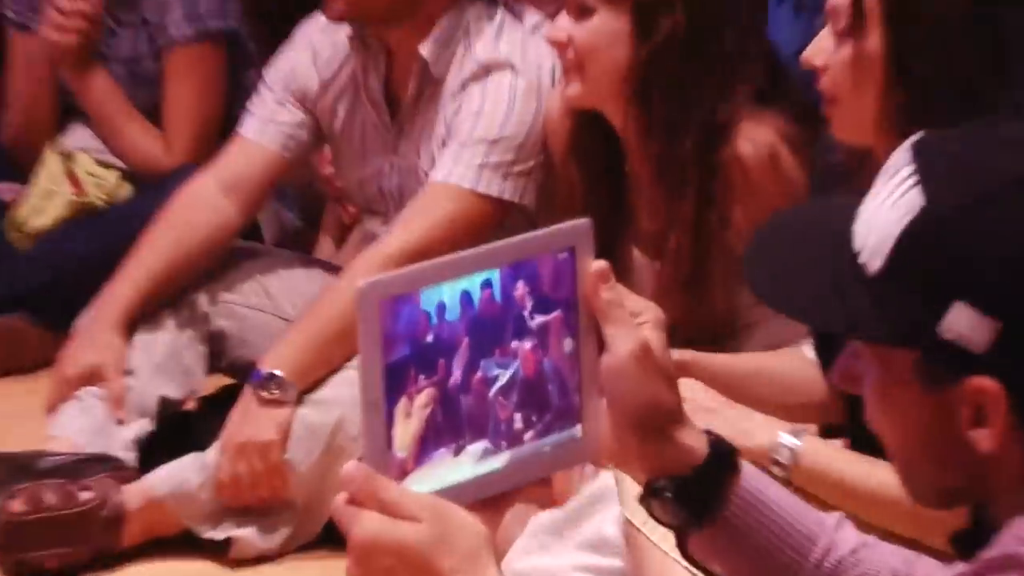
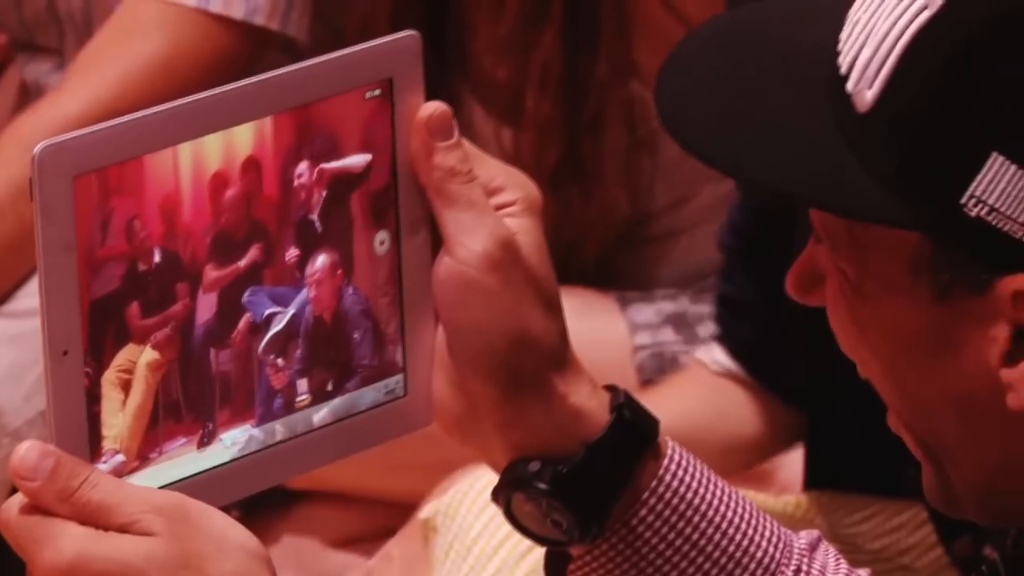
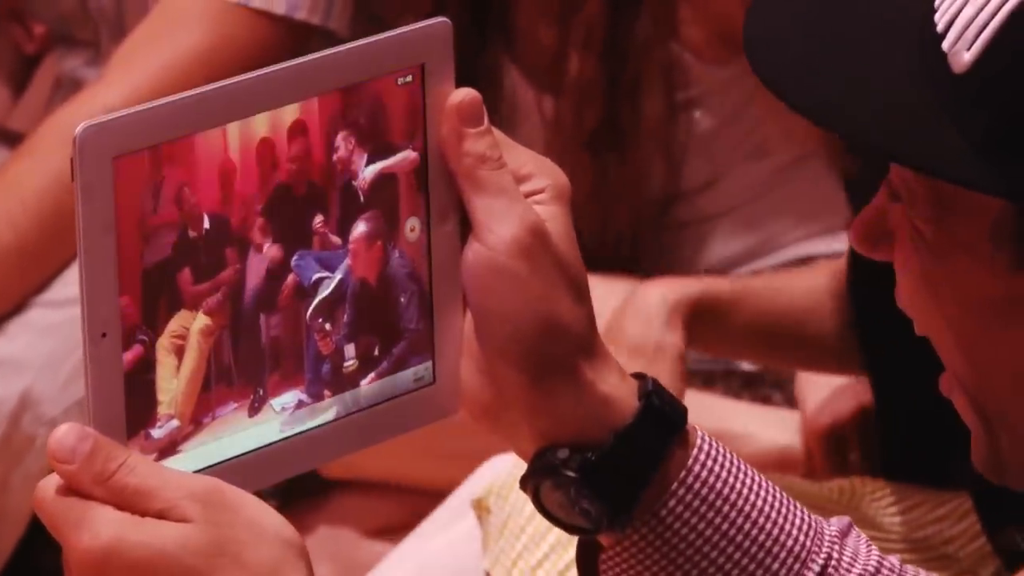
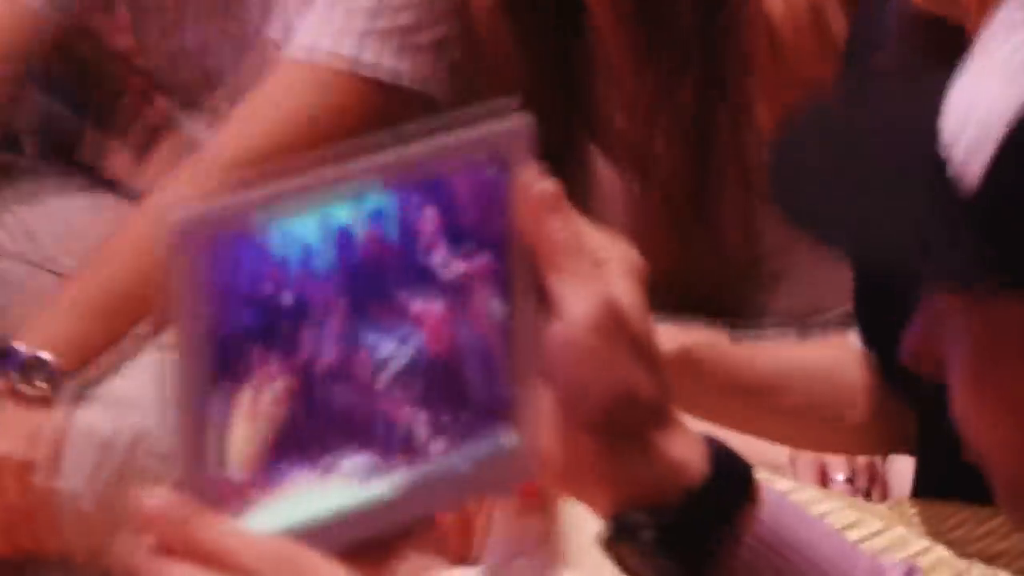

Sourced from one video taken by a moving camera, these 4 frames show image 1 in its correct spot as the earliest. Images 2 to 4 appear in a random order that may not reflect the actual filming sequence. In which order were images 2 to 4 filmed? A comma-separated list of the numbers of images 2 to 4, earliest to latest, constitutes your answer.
4, 3, 2
